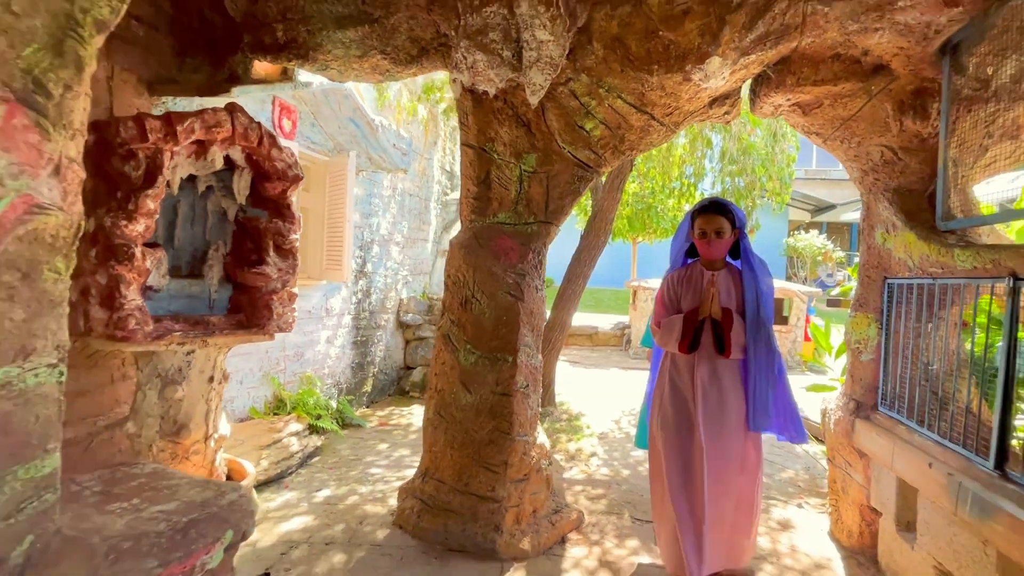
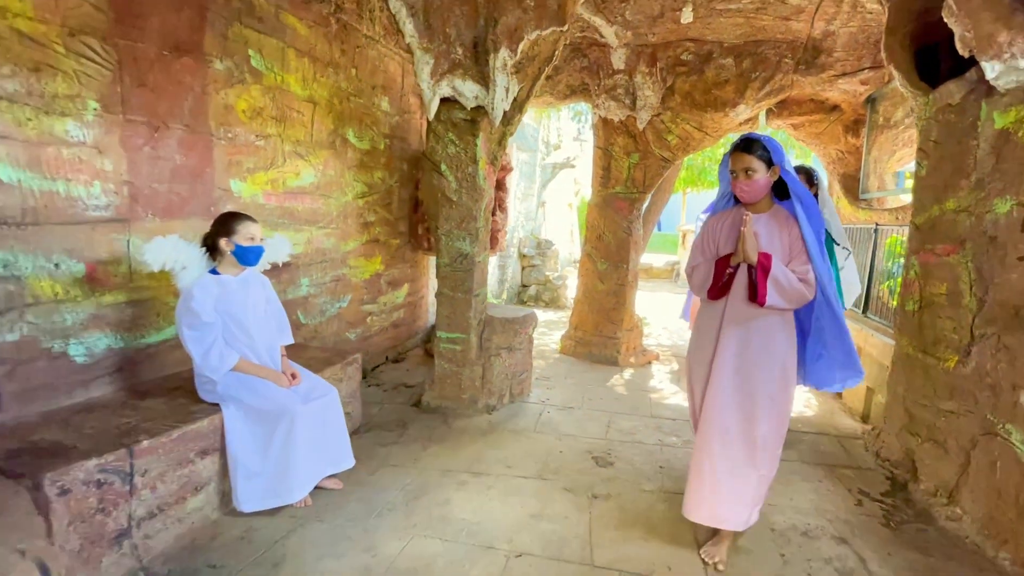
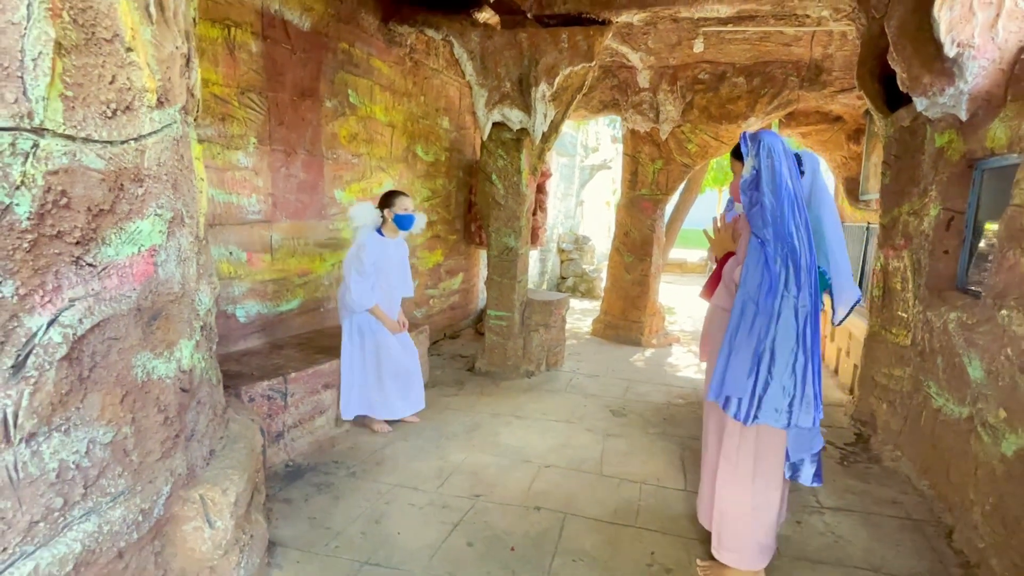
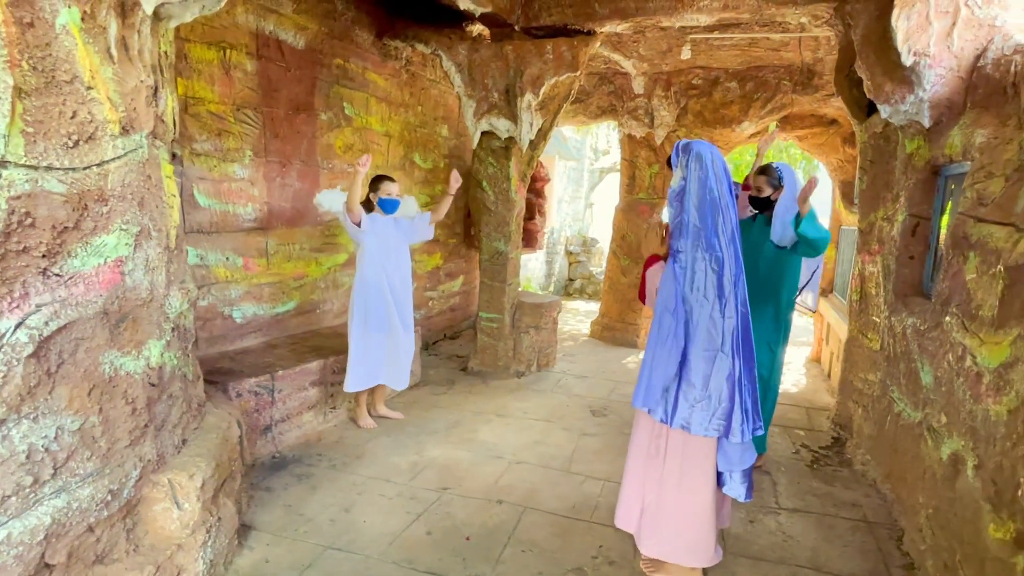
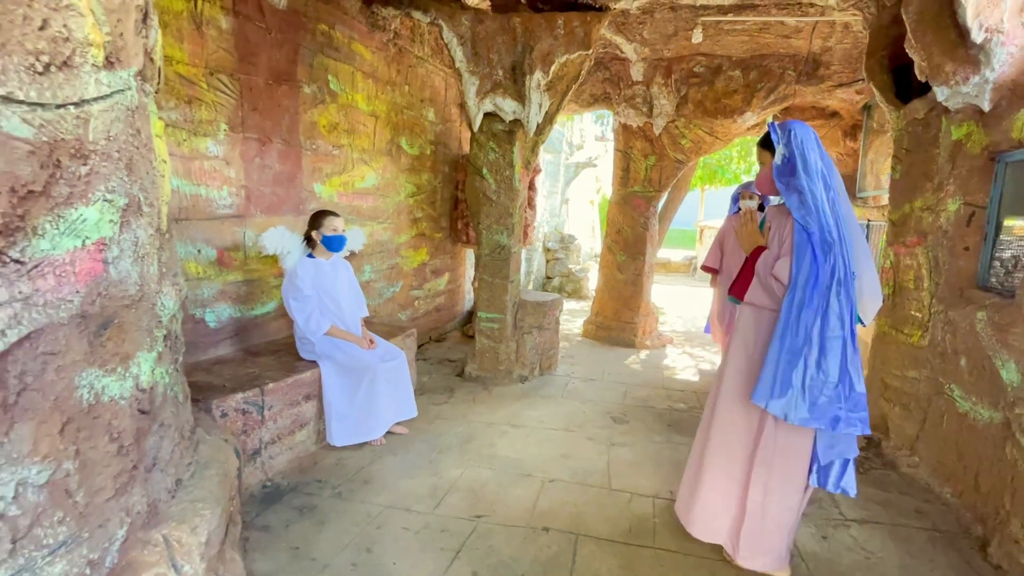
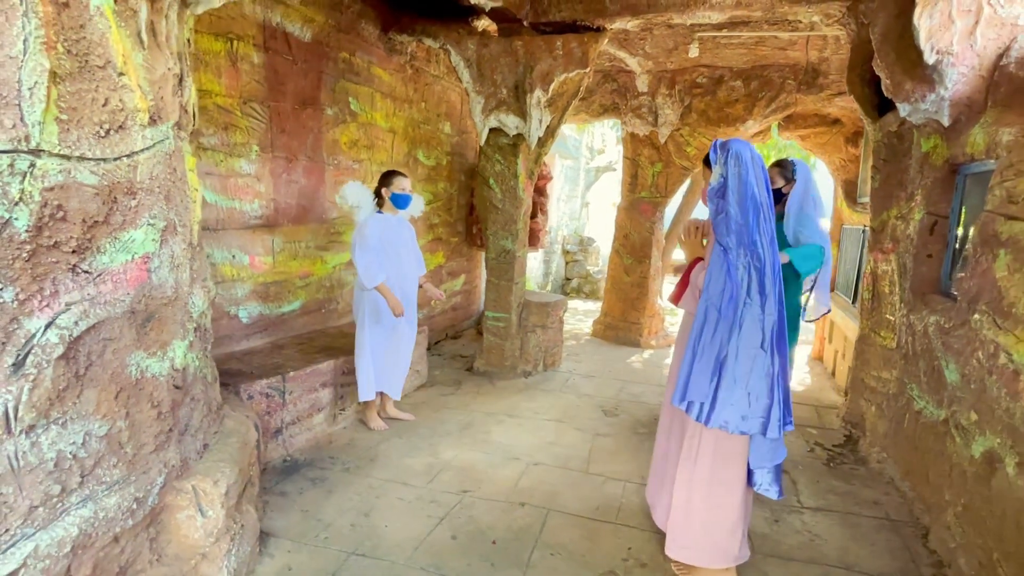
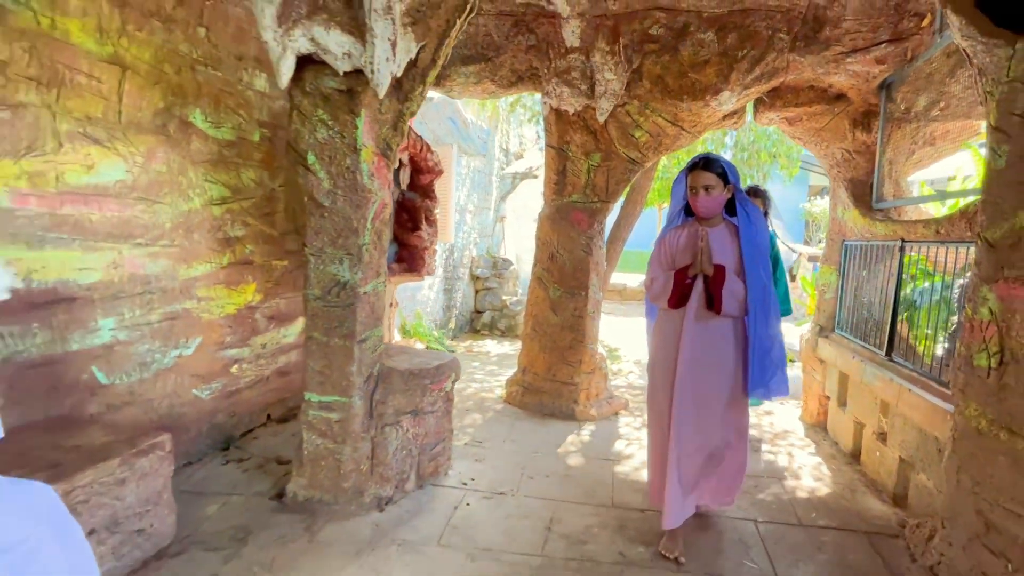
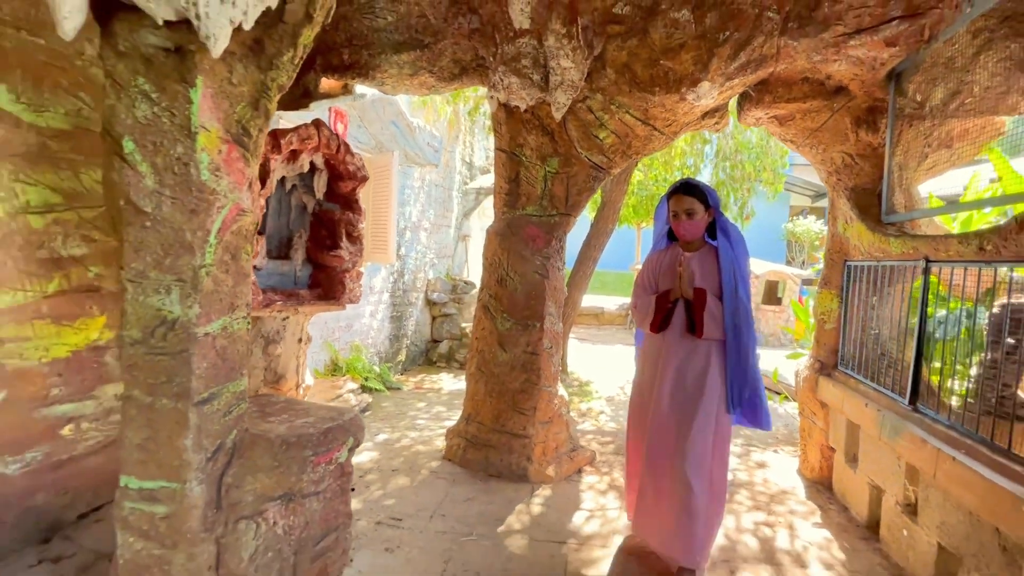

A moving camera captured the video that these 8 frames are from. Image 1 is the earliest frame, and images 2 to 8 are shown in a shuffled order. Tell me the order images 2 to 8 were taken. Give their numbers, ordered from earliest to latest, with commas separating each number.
8, 7, 2, 5, 3, 6, 4
